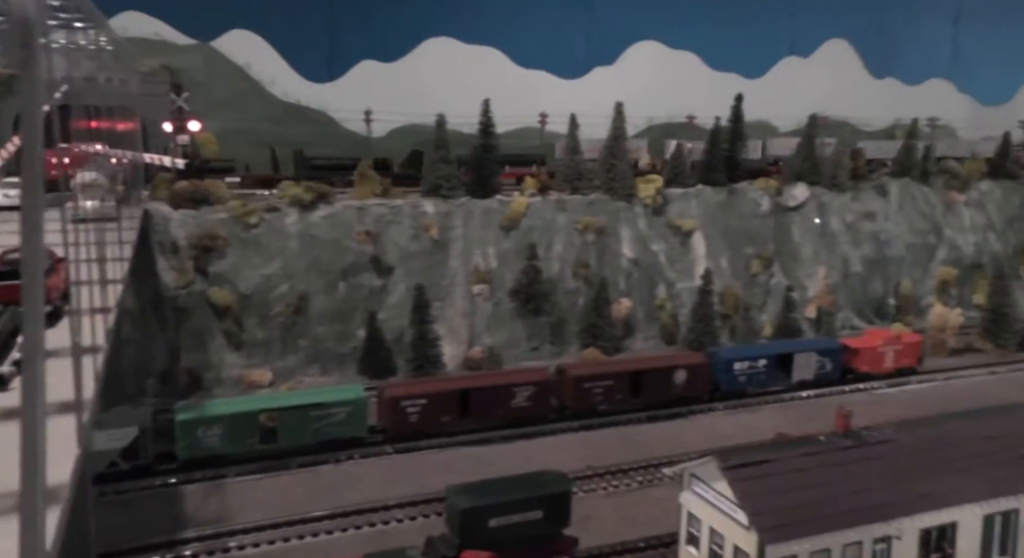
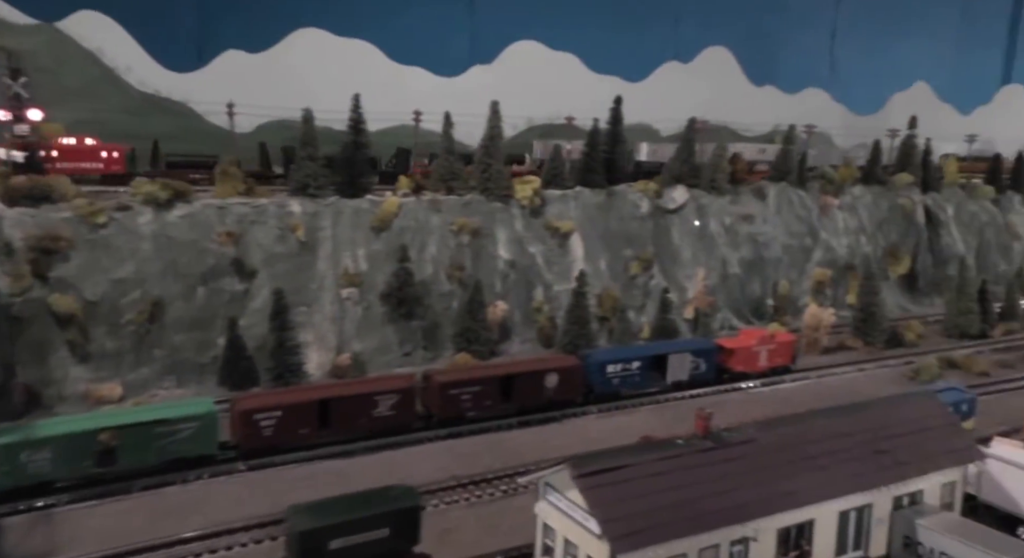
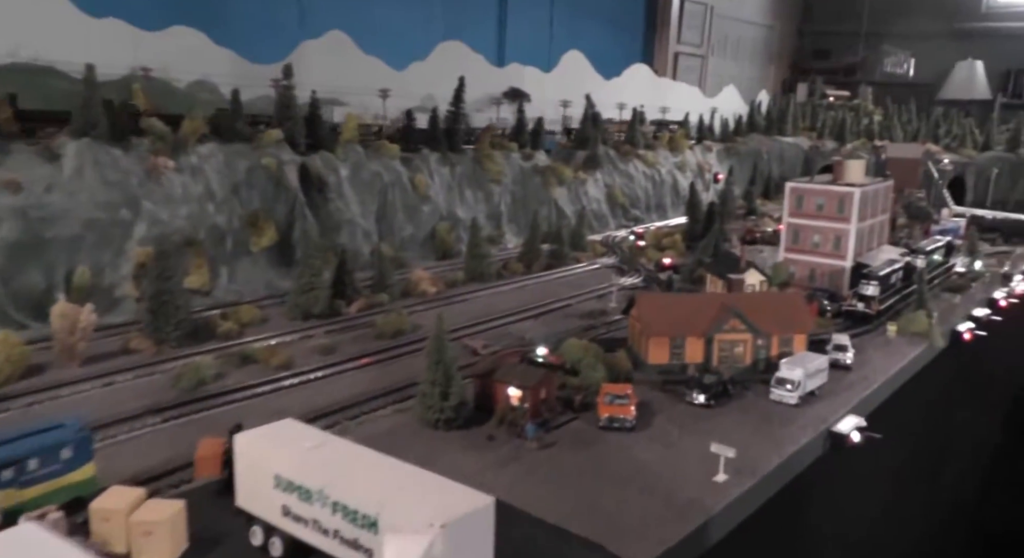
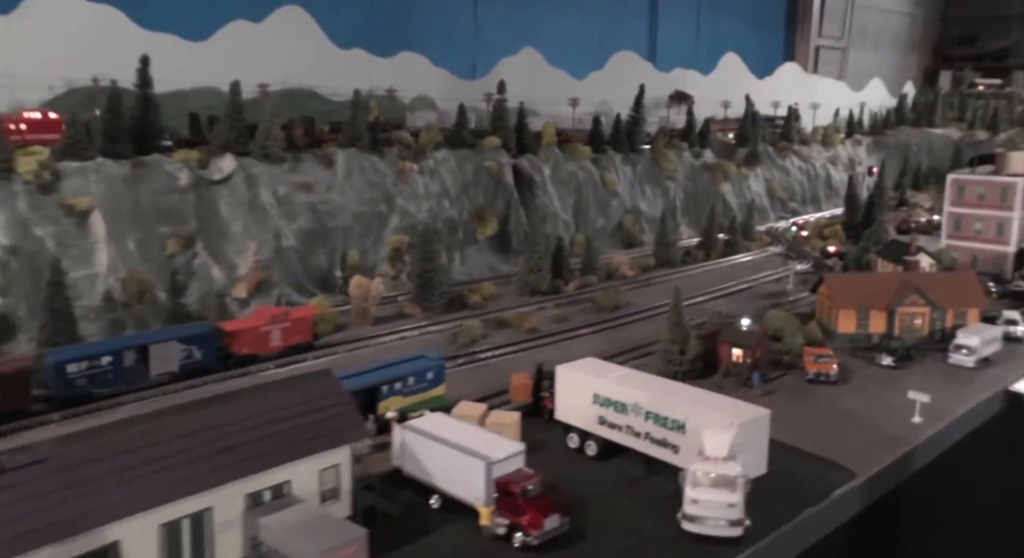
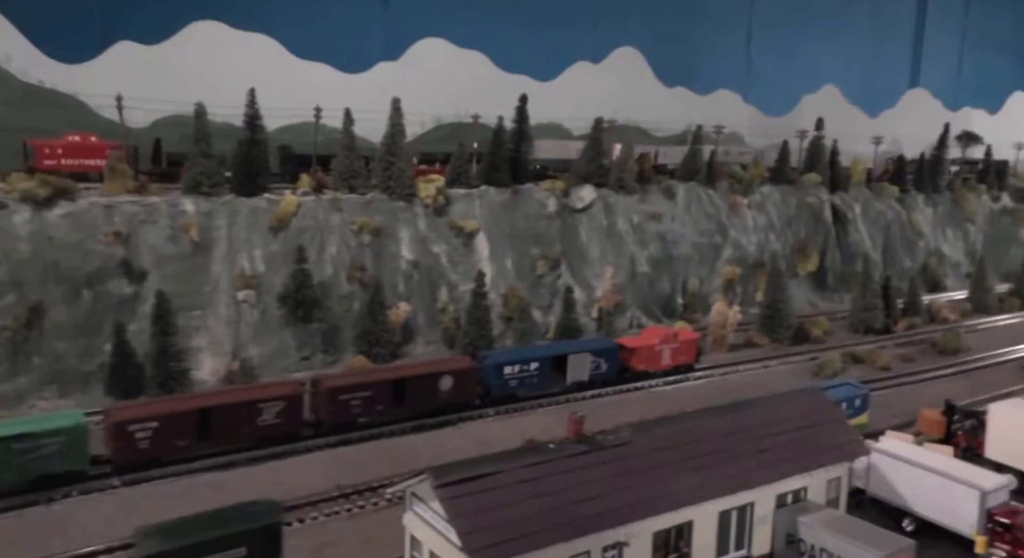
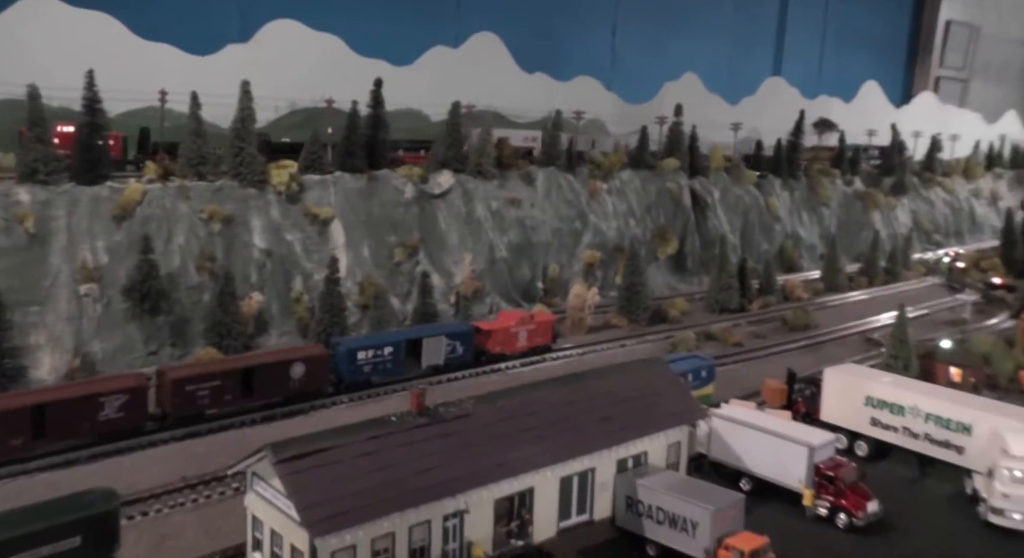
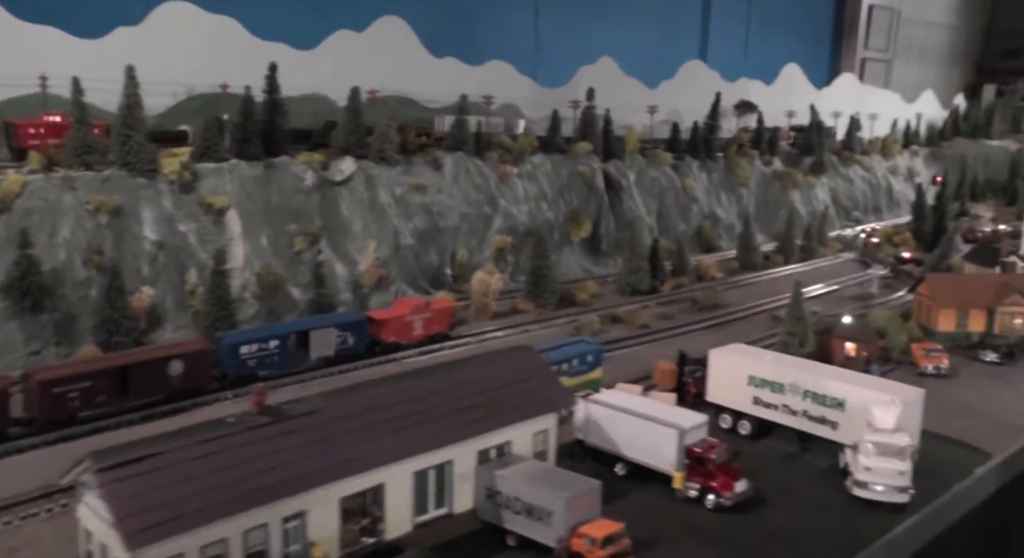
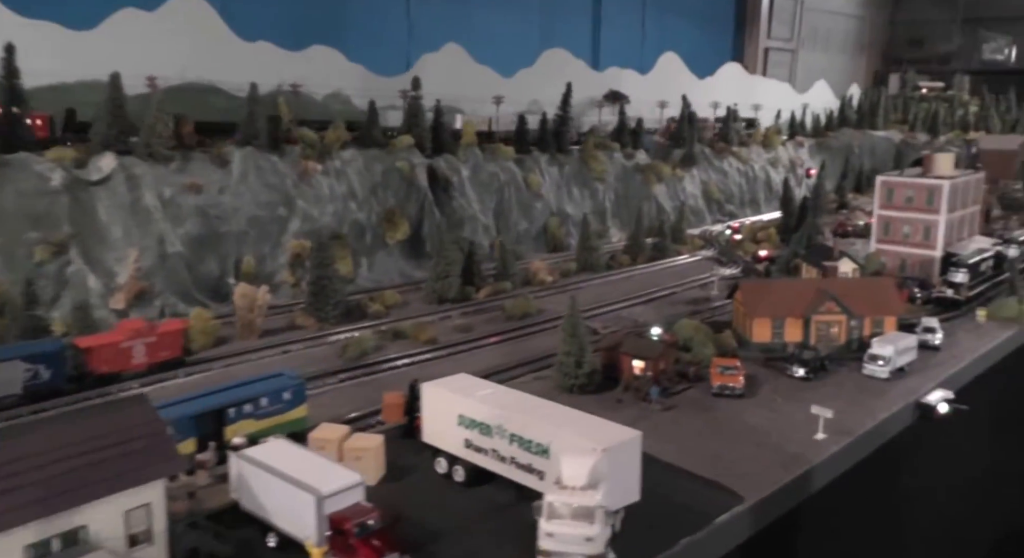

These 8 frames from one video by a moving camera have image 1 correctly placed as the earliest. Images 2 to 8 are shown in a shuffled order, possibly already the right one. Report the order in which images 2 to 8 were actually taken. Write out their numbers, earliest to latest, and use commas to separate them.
2, 5, 6, 7, 4, 8, 3
